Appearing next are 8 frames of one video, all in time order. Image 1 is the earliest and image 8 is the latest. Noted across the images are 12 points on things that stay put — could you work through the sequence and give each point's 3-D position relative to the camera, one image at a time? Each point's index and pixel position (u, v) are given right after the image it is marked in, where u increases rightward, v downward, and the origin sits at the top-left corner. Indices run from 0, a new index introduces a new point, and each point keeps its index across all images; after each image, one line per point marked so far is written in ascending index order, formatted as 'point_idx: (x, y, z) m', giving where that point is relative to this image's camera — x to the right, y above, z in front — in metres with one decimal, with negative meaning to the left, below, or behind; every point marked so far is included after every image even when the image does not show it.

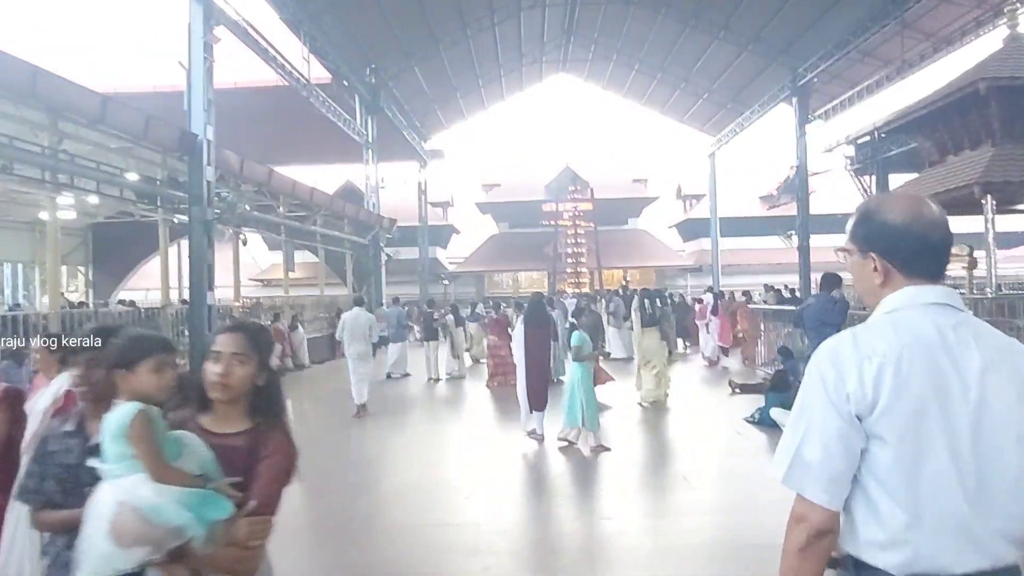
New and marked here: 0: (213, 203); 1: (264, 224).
0: (-4.4, +1.2, +11.6) m
1: (-5.4, +1.4, +17.0) m
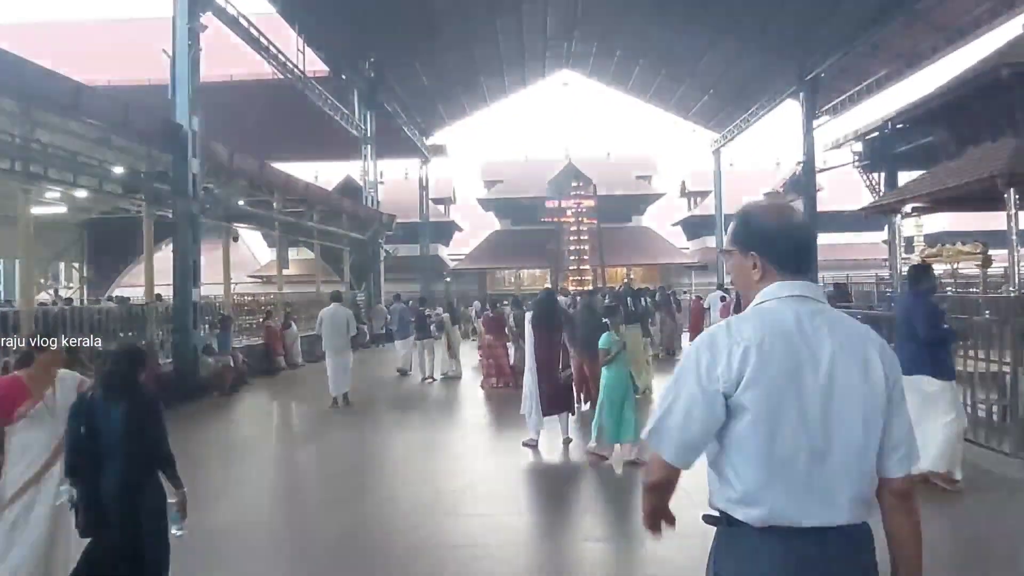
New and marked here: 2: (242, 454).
0: (-4.4, +1.3, +11.2) m
1: (-5.4, +1.4, +16.7) m
2: (-2.6, -1.6, +7.7) m
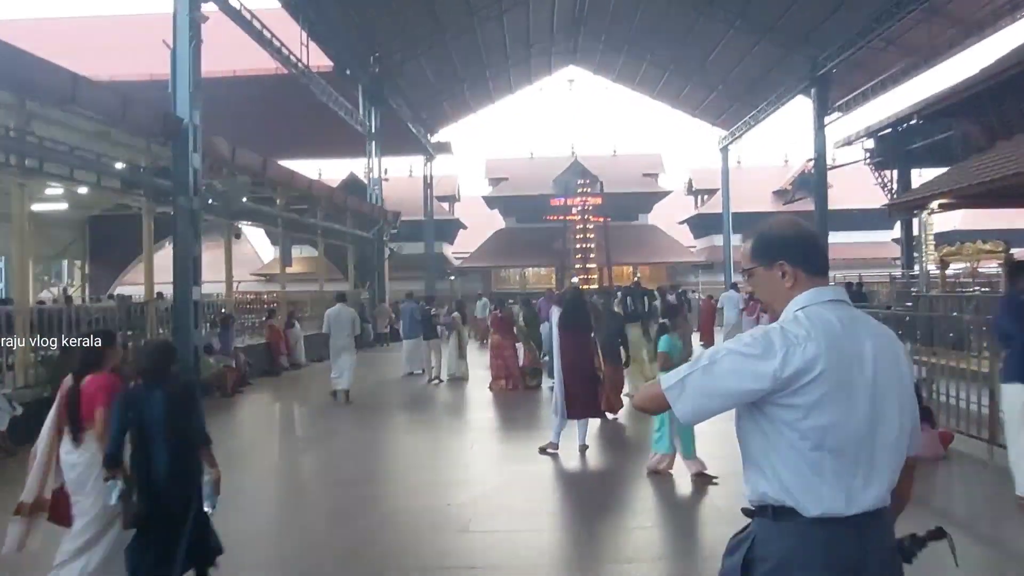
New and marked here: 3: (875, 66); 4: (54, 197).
0: (-4.3, +1.3, +10.9) m
1: (-5.2, +1.5, +16.4) m
2: (-2.5, -1.6, +7.4) m
3: (+9.1, +5.6, +20.0) m
4: (-10.0, +2.0, +17.6) m
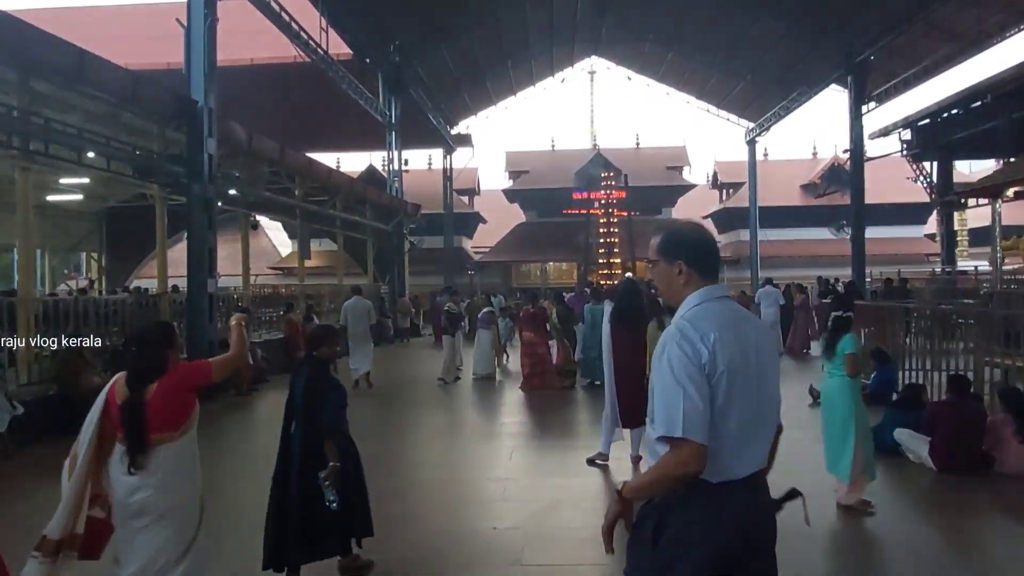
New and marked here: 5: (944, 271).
0: (-3.9, +1.4, +10.4) m
1: (-4.7, +1.6, +15.9) m
2: (-2.2, -1.6, +6.8) m
3: (+9.7, +5.7, +19.2) m
4: (-9.5, +2.2, +17.2) m
5: (+9.7, +0.4, +17.9) m
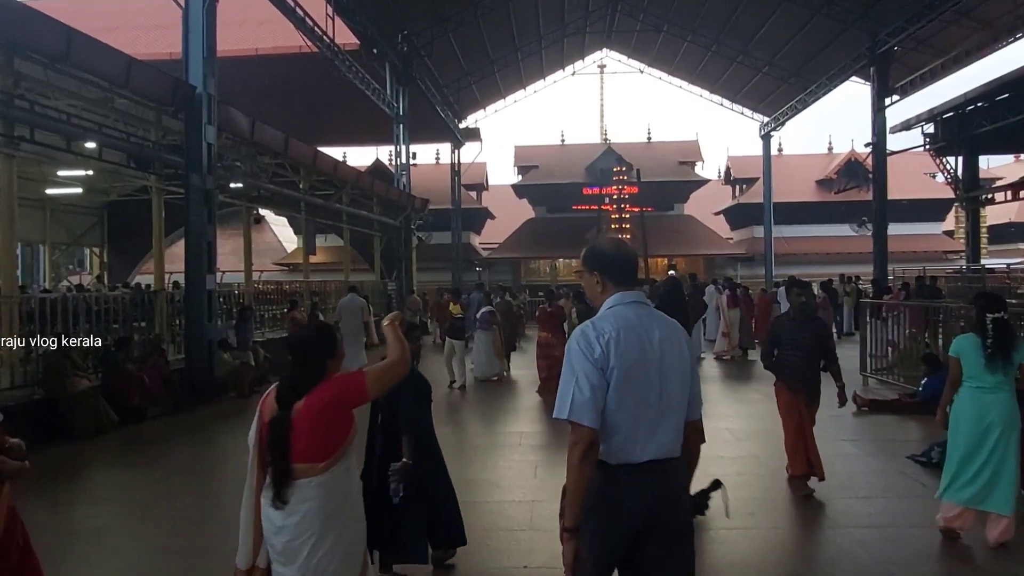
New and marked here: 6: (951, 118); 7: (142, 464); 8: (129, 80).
0: (-3.7, +1.5, +9.9) m
1: (-4.5, +1.7, +15.3) m
2: (-2.0, -1.5, +6.3) m
3: (+10.0, +5.7, +18.6) m
4: (-9.2, +2.3, +16.7) m
5: (+9.9, +0.4, +17.2) m
6: (+10.7, +4.1, +19.3) m
7: (-3.3, -1.6, +7.1) m
8: (-3.9, +2.1, +8.1) m
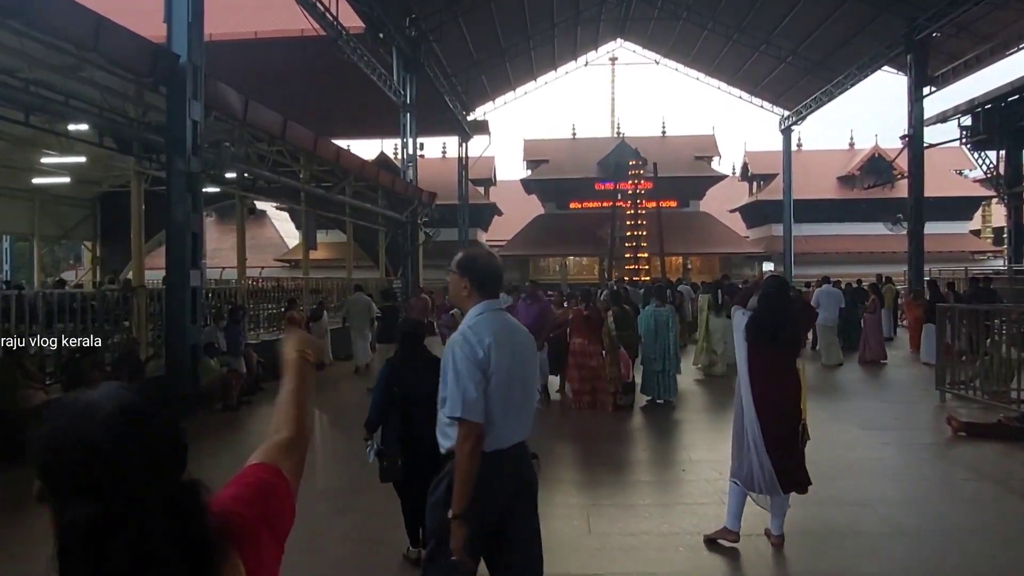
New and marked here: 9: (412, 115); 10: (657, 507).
0: (-3.4, +1.5, +8.8) m
1: (-4.2, +1.7, +14.2) m
2: (-1.8, -1.5, +5.2) m
3: (+10.3, +5.7, +17.4) m
4: (-8.9, +2.3, +15.6) m
5: (+10.2, +0.4, +16.1) m
6: (+11.0, +4.1, +18.2) m
7: (-3.1, -1.5, +6.0) m
8: (-3.6, +2.1, +7.0) m
9: (-2.5, +4.2, +19.5) m
10: (+0.9, -1.3, +4.8) m
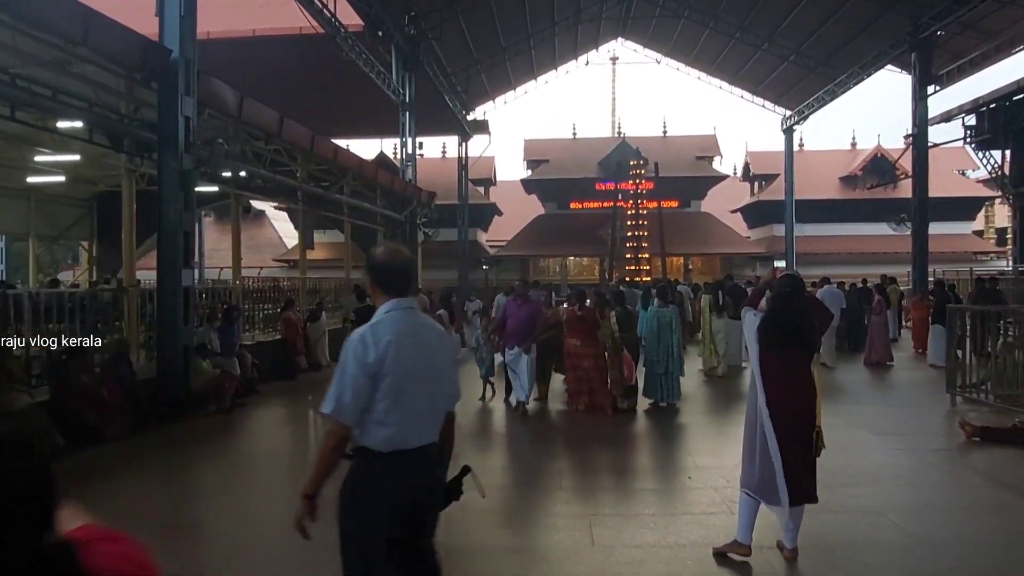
0: (-3.4, +1.5, +8.6) m
1: (-4.2, +1.7, +14.1) m
2: (-1.8, -1.5, +5.0) m
3: (+10.3, +5.7, +17.2) m
4: (-8.9, +2.3, +15.4) m
5: (+10.2, +0.4, +15.9) m
6: (+11.0, +4.0, +18.0) m
7: (-3.1, -1.5, +5.8) m
8: (-3.6, +2.1, +6.8) m
9: (-2.5, +4.2, +19.3) m
10: (+0.9, -1.3, +4.6) m
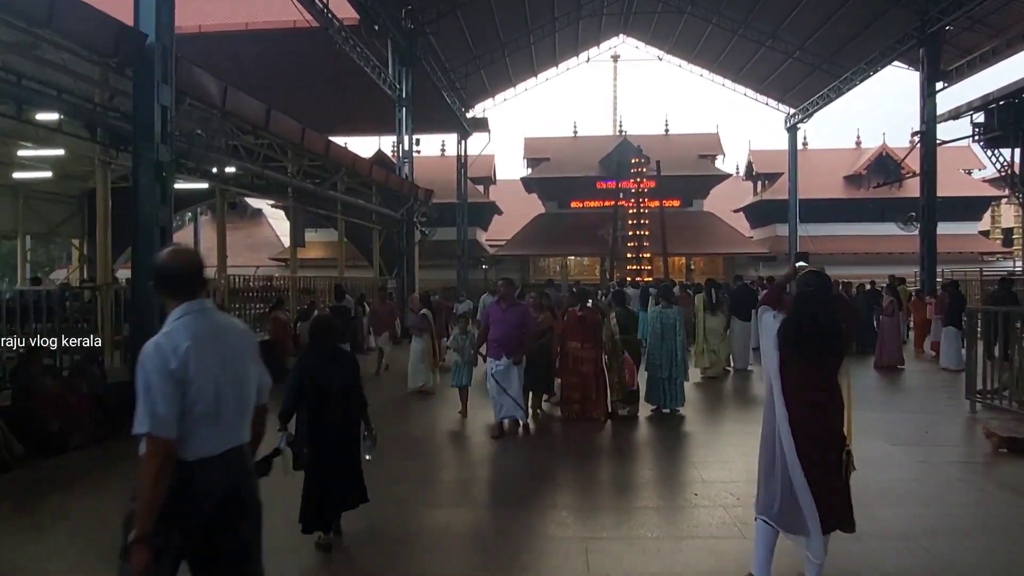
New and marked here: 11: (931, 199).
0: (-3.5, +1.5, +8.2) m
1: (-4.2, +1.7, +13.6) m
2: (-1.8, -1.5, +4.6) m
3: (+10.3, +5.6, +16.8) m
4: (-9.0, +2.4, +15.0) m
5: (+10.1, +0.4, +15.5) m
6: (+10.9, +4.0, +17.6) m
7: (-3.2, -1.5, +5.4) m
8: (-3.7, +2.2, +6.4) m
9: (-2.5, +4.2, +18.9) m
10: (+0.8, -1.3, +4.2) m
11: (+9.0, +1.9, +17.2) m
